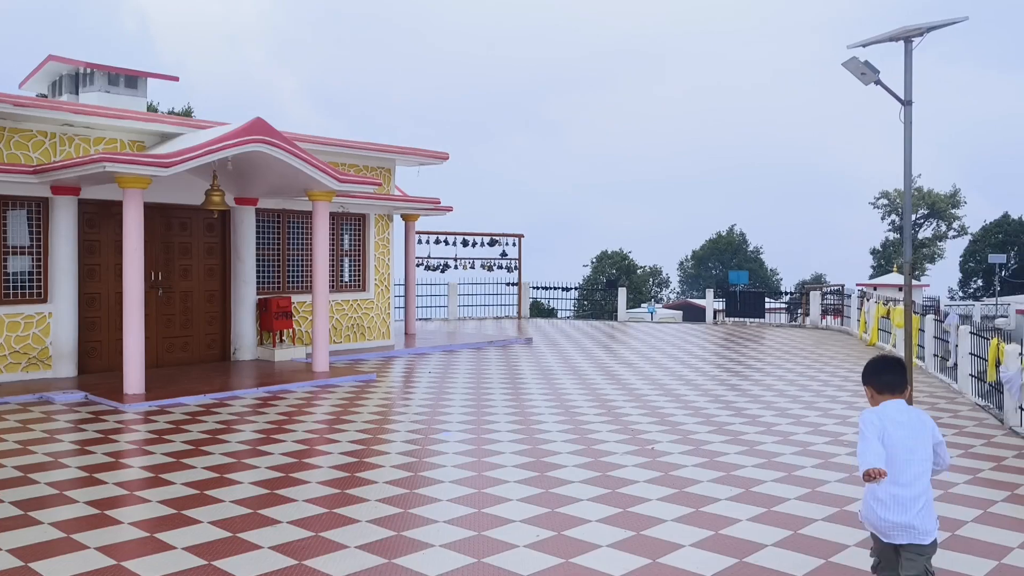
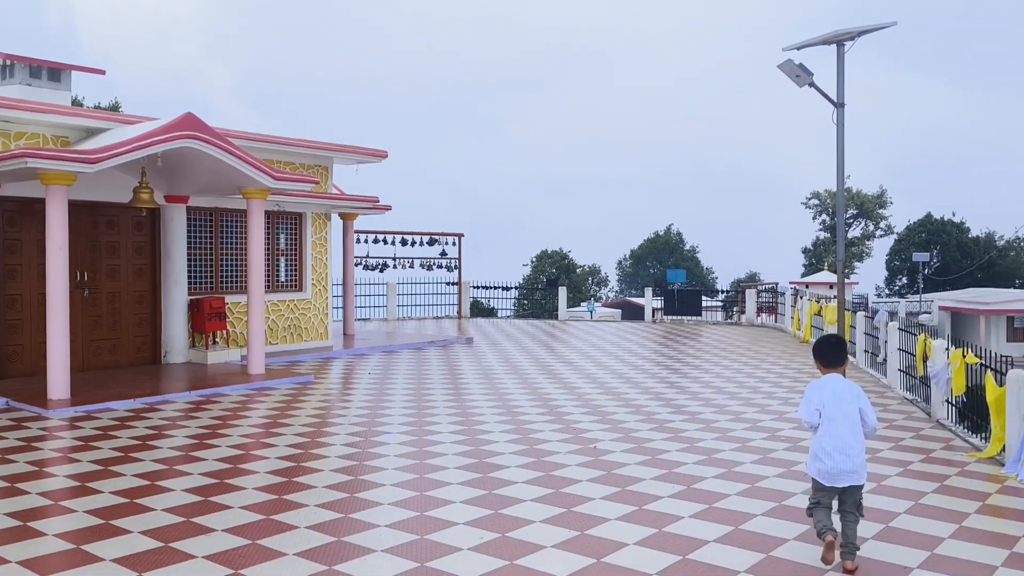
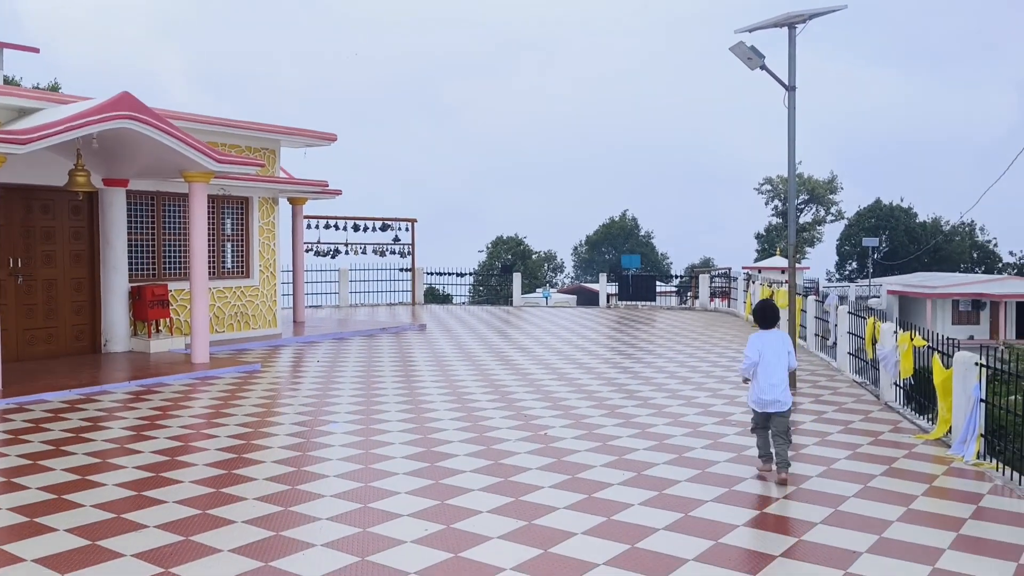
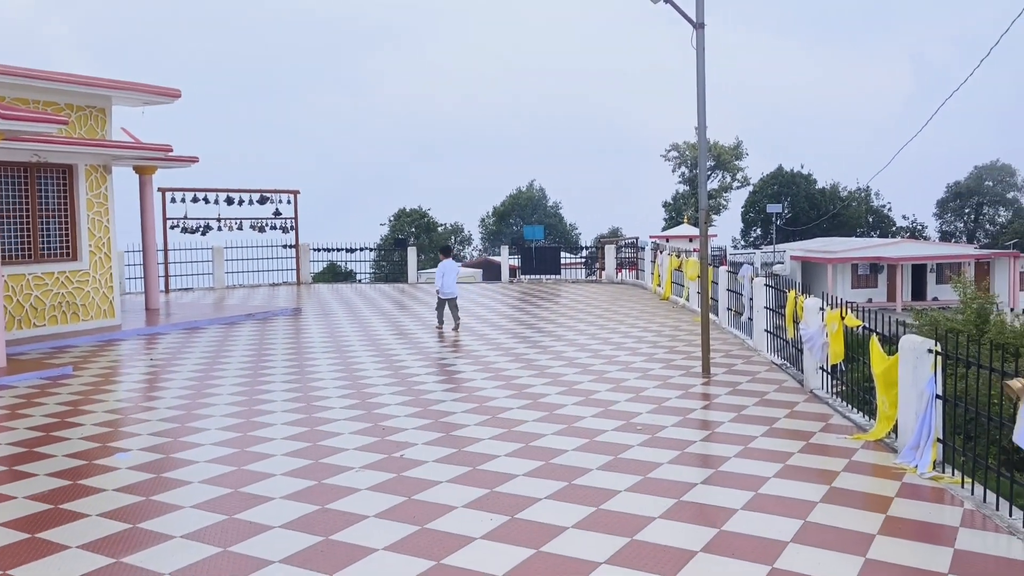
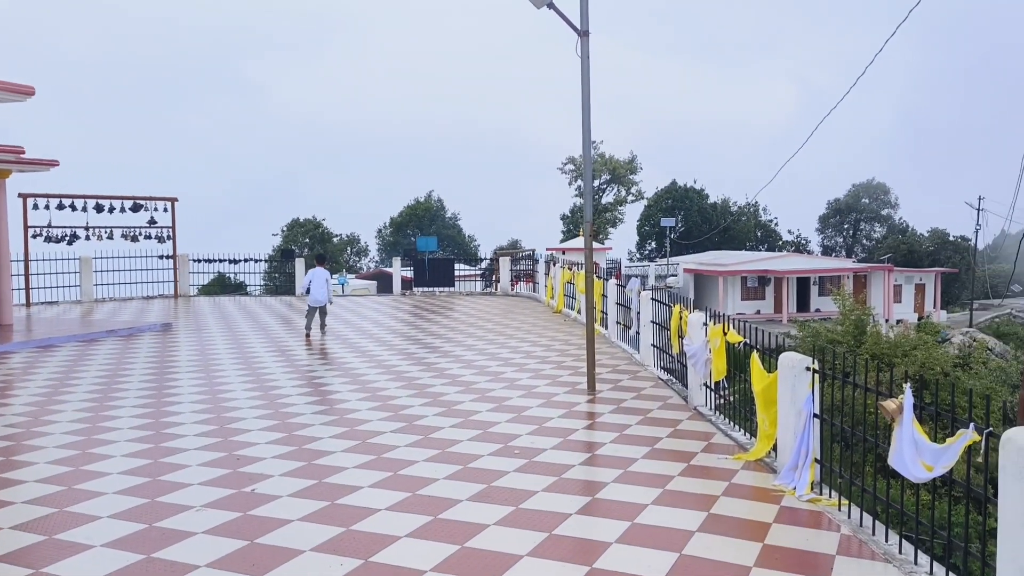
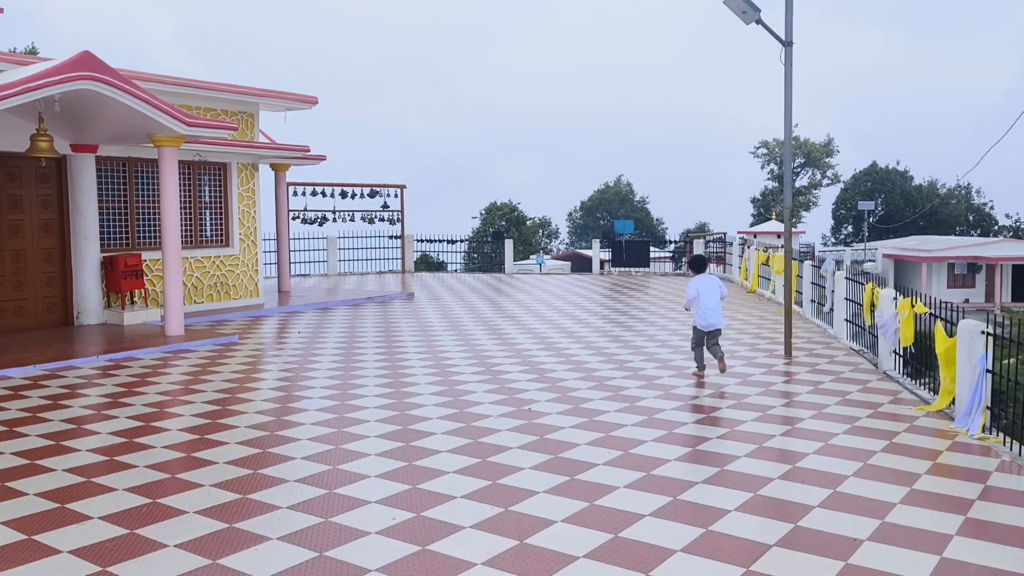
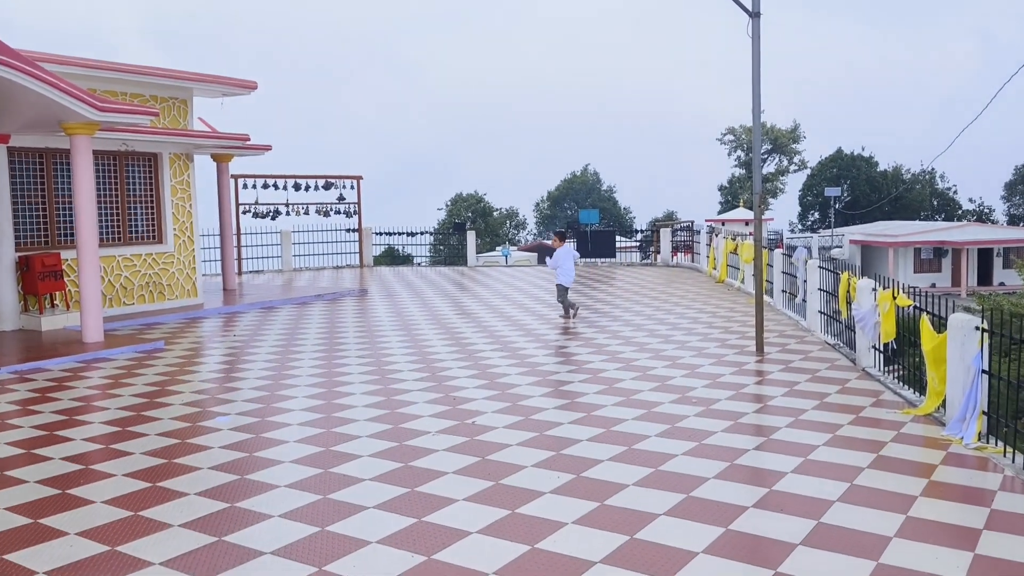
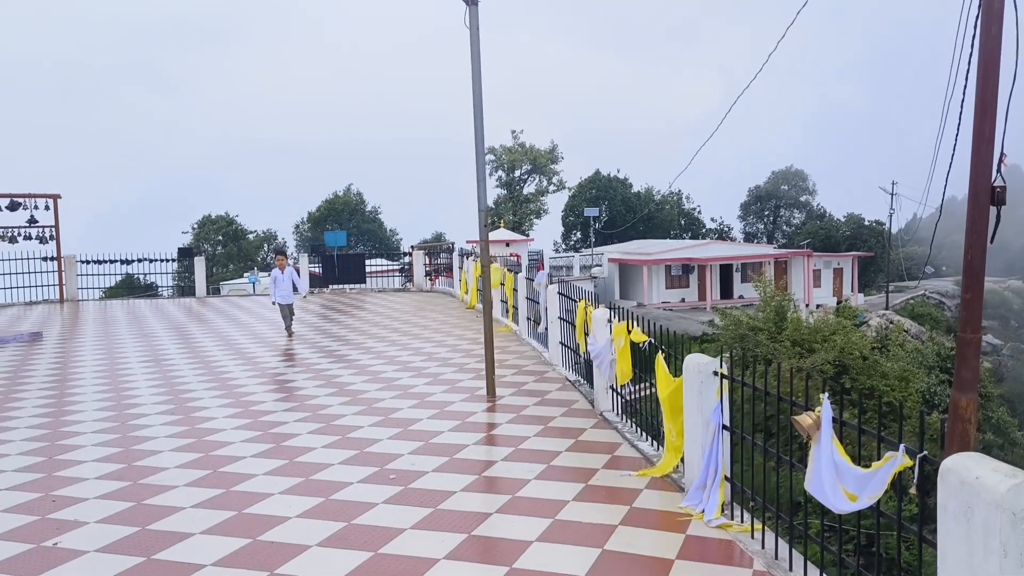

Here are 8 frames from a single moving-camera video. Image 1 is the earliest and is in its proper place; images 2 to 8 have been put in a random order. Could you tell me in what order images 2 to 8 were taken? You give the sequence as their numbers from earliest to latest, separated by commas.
2, 3, 6, 7, 4, 5, 8
